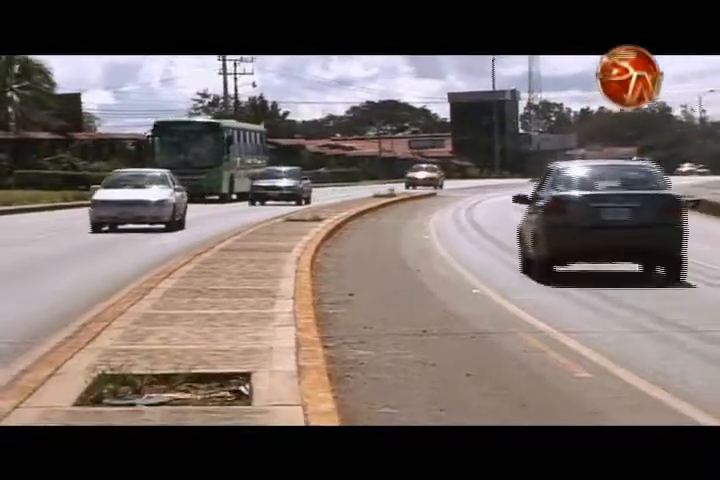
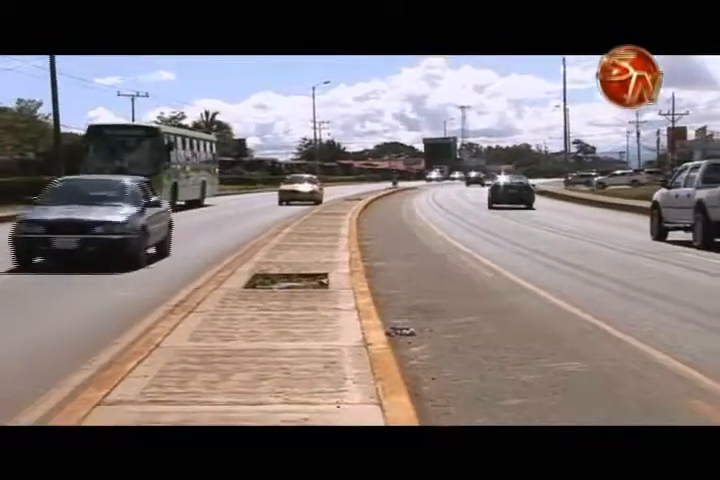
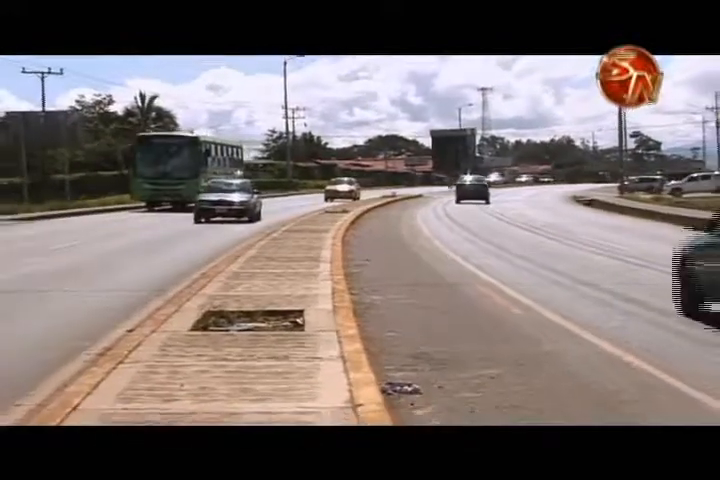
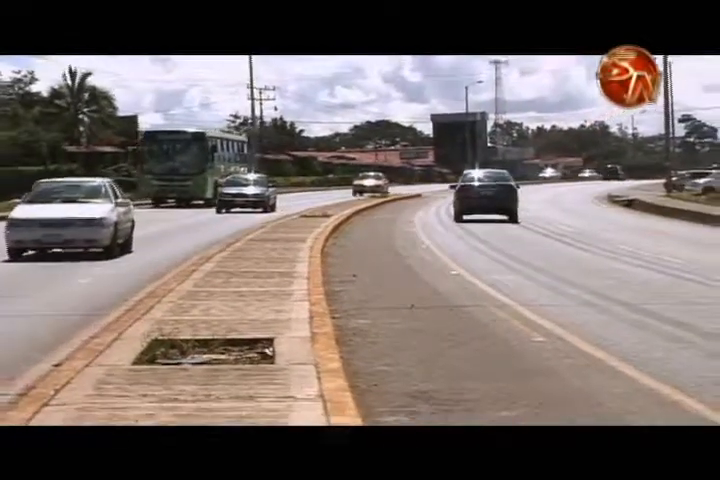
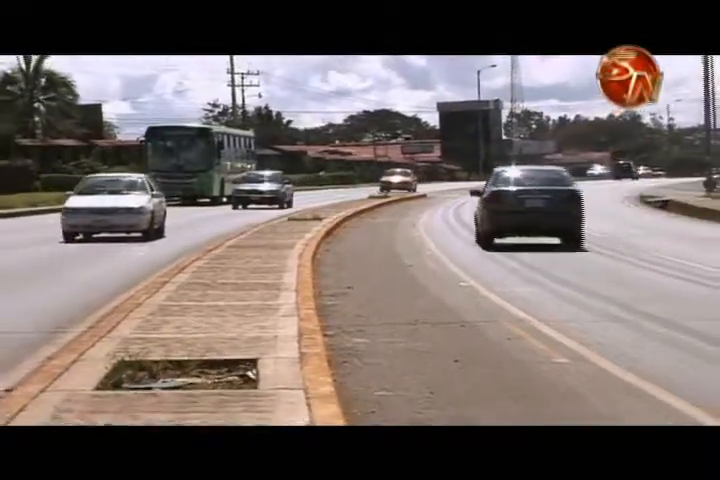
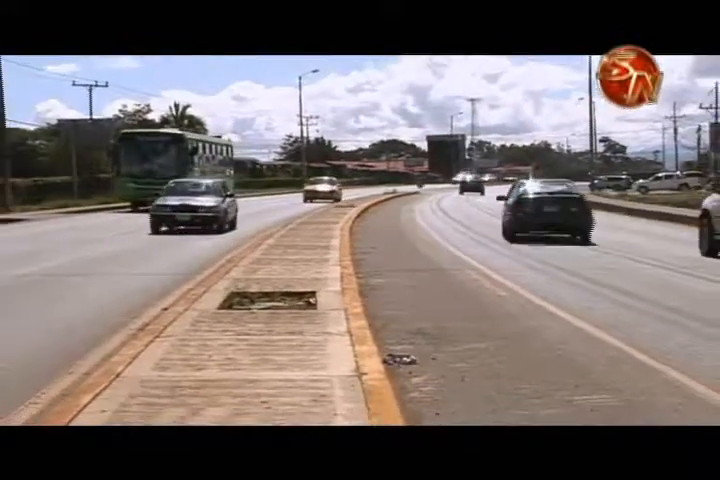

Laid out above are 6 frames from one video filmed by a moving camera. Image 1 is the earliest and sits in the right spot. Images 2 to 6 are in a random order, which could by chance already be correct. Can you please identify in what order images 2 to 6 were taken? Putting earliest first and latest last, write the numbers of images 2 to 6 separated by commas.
5, 4, 3, 6, 2
